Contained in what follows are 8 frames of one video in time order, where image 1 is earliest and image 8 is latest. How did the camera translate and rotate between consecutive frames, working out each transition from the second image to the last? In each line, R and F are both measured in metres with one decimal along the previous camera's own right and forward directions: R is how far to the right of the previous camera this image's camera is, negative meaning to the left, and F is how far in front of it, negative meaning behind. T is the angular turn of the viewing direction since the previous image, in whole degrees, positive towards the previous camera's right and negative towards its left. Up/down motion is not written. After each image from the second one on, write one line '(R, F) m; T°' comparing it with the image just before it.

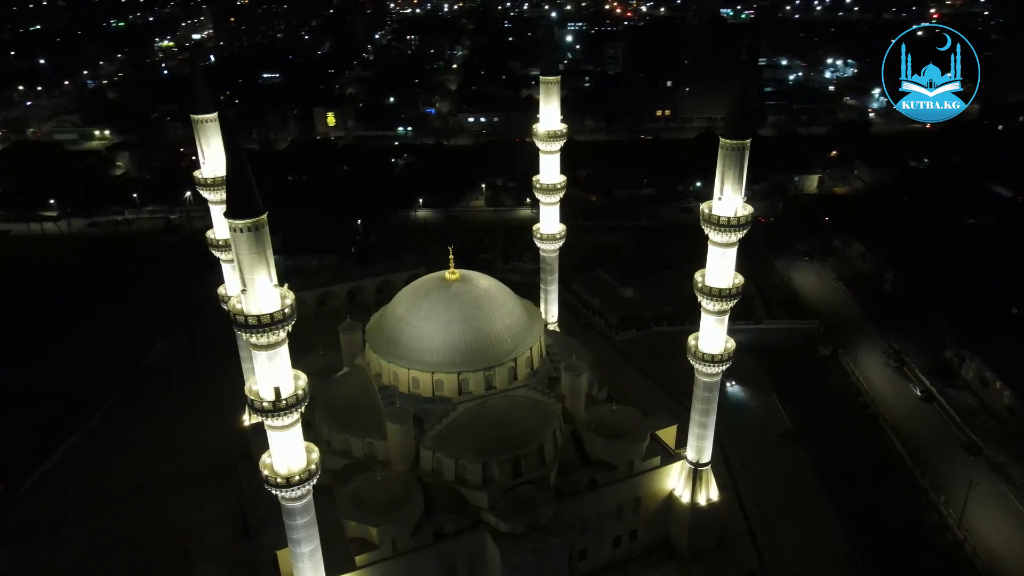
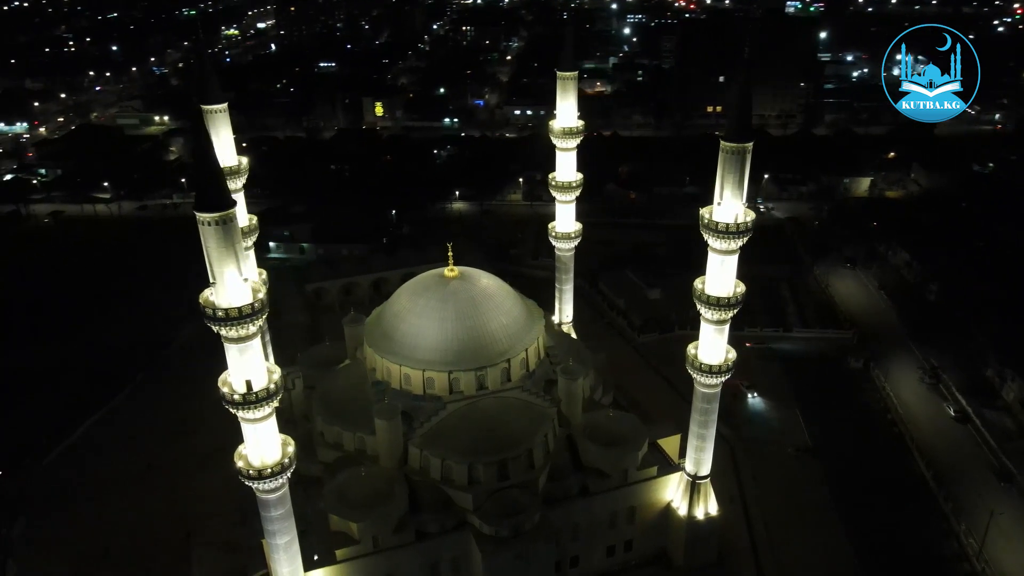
(+1.8, +0.4) m; -4°
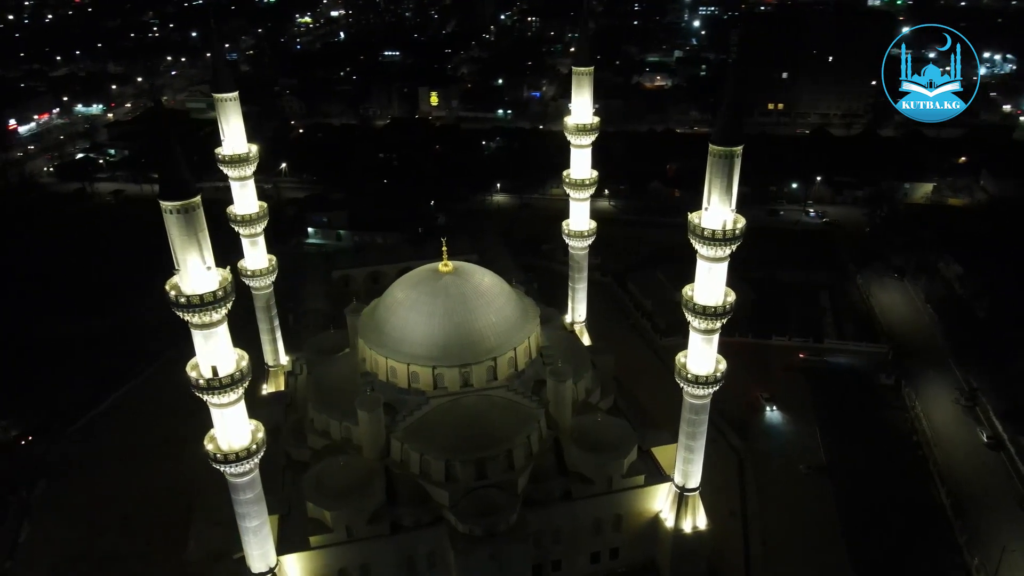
(+2.3, +0.4) m; -5°
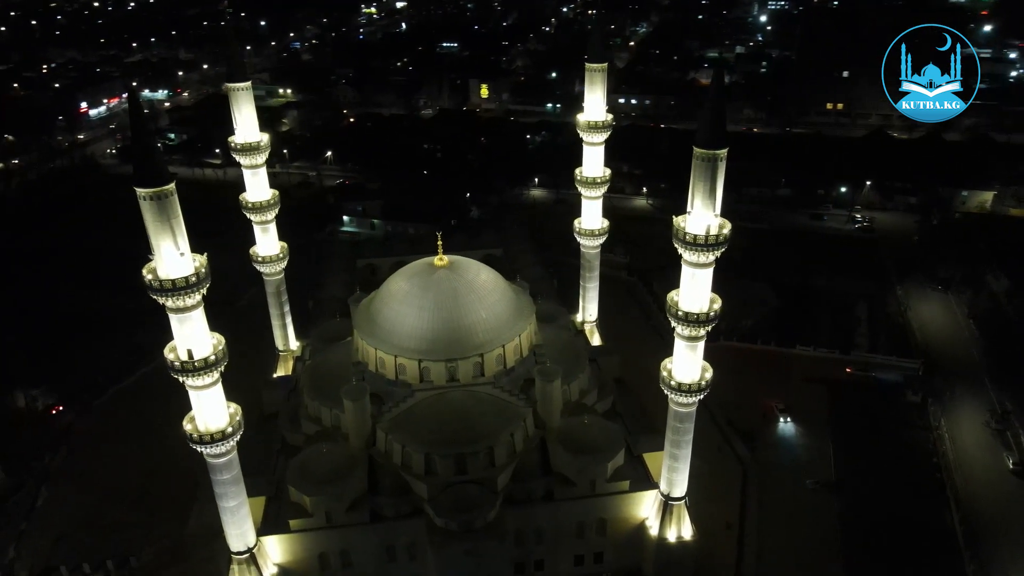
(+2.1, +0.2) m; -5°
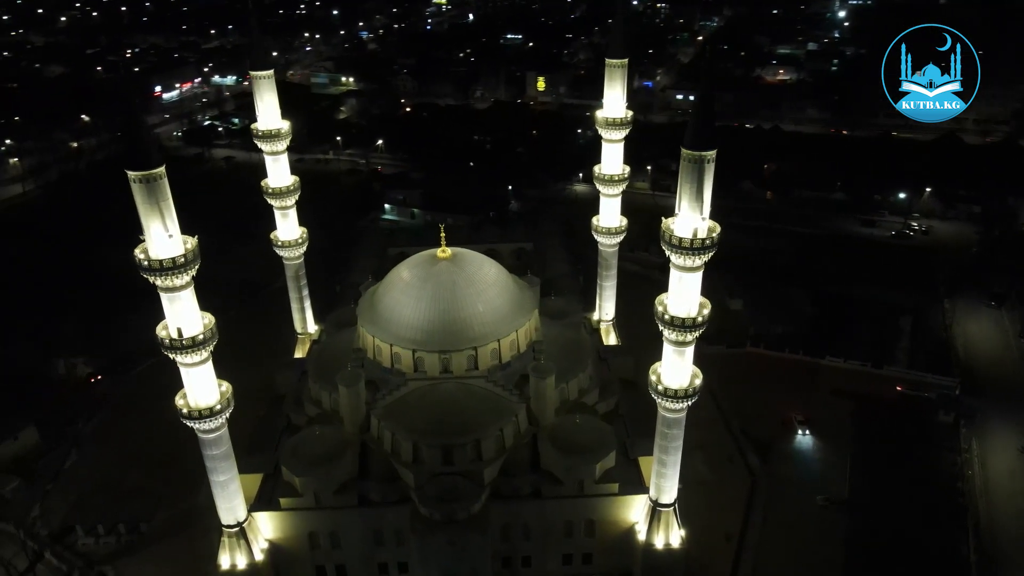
(+2.0, +0.1) m; -5°
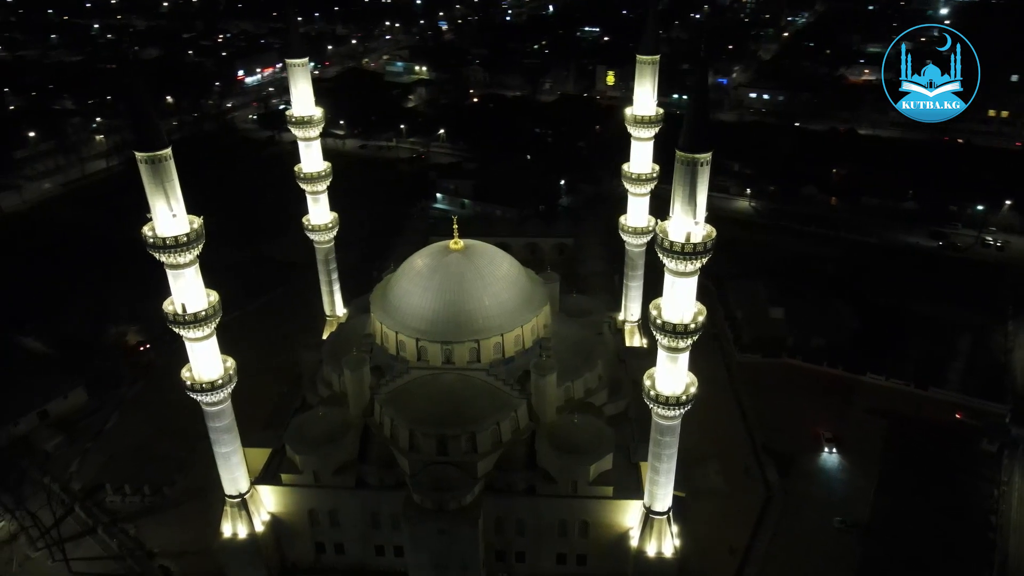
(+2.1, +0.2) m; -6°
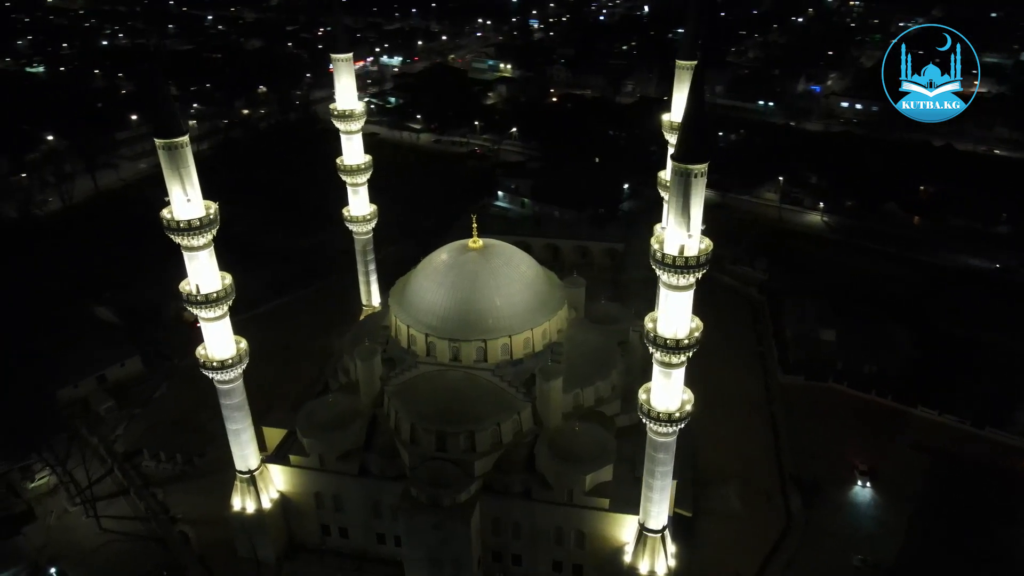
(+2.3, +0.2) m; -7°
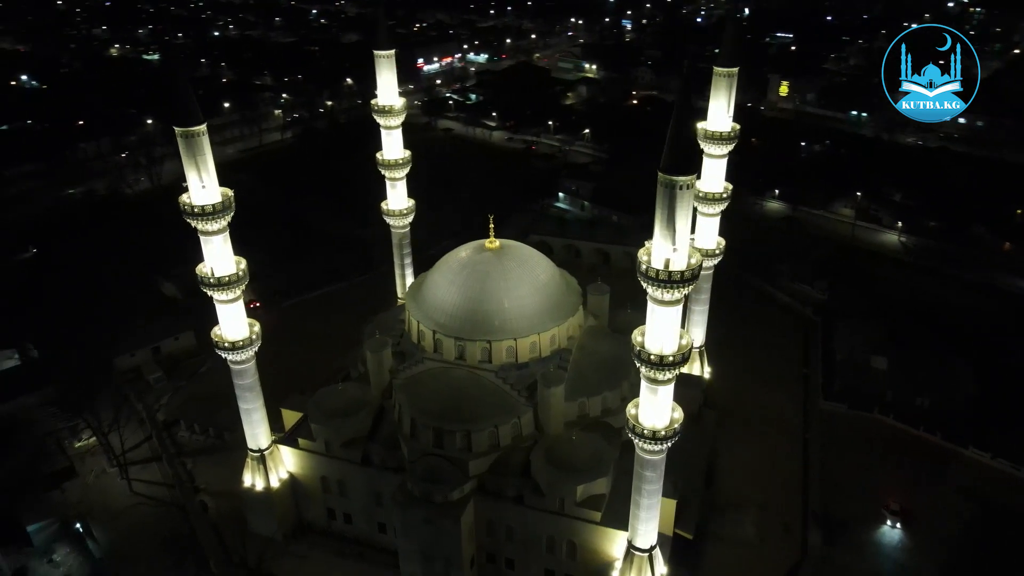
(+2.4, +0.3) m; -7°
